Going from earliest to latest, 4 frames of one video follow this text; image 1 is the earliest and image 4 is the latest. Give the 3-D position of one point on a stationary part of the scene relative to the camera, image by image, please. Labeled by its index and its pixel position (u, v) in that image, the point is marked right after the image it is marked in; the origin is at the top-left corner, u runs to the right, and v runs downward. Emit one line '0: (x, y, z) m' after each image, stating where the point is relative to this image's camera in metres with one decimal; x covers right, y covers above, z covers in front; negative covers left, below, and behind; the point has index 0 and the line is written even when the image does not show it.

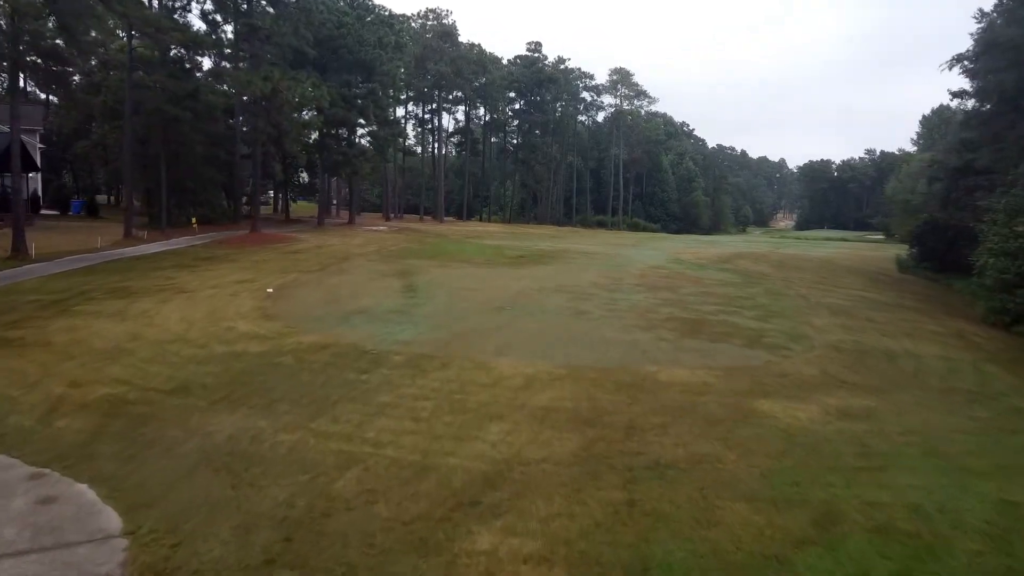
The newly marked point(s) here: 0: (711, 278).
0: (+4.4, +0.2, +17.6) m
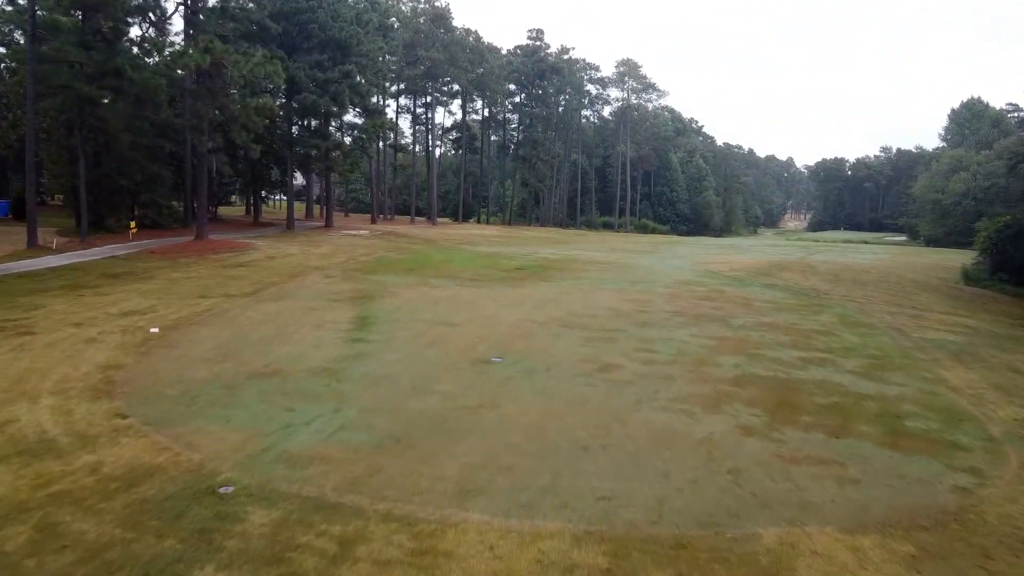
0: (+4.3, -0.2, +13.8) m
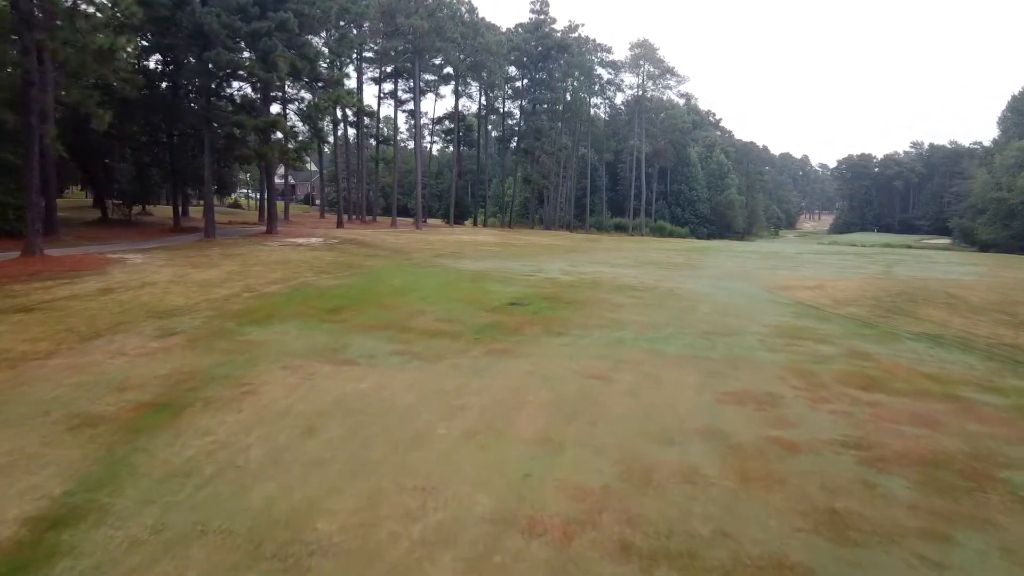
0: (+4.2, -0.9, +7.2) m
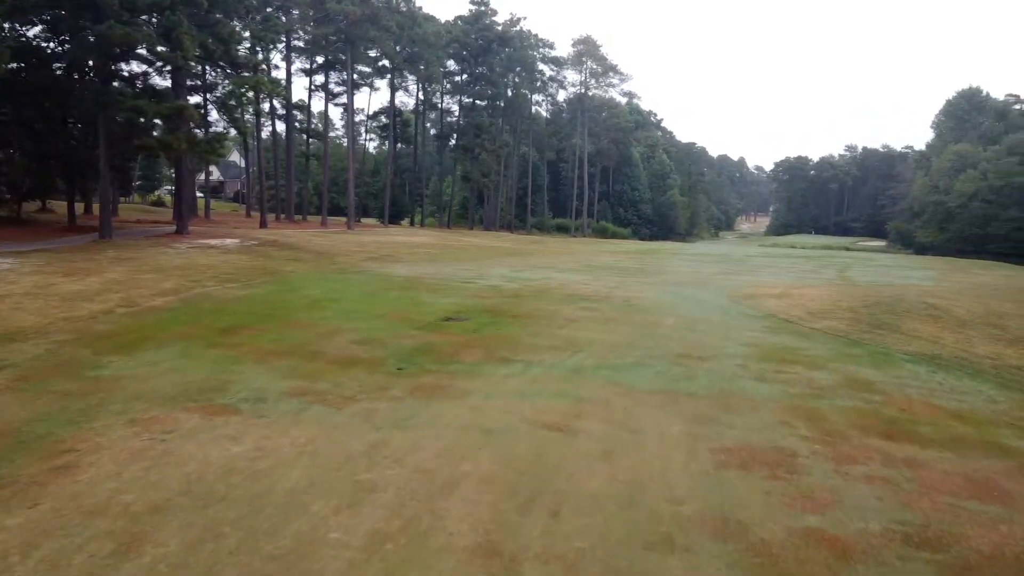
0: (+3.7, -1.1, +5.9) m
